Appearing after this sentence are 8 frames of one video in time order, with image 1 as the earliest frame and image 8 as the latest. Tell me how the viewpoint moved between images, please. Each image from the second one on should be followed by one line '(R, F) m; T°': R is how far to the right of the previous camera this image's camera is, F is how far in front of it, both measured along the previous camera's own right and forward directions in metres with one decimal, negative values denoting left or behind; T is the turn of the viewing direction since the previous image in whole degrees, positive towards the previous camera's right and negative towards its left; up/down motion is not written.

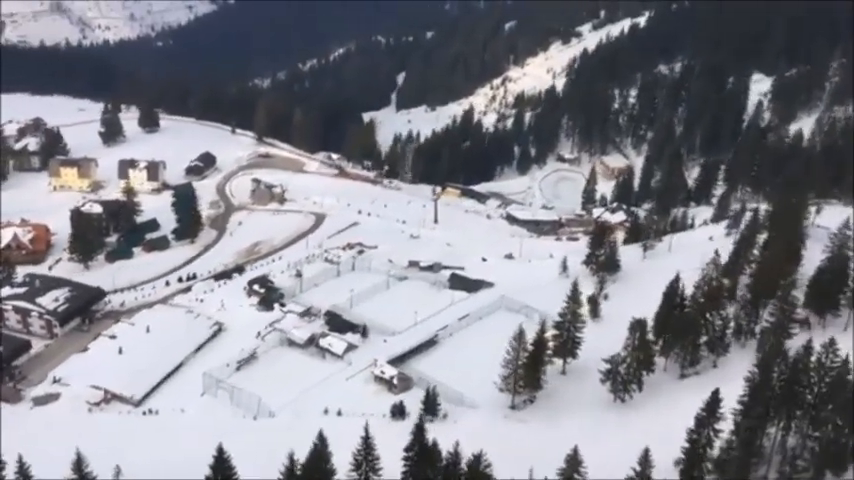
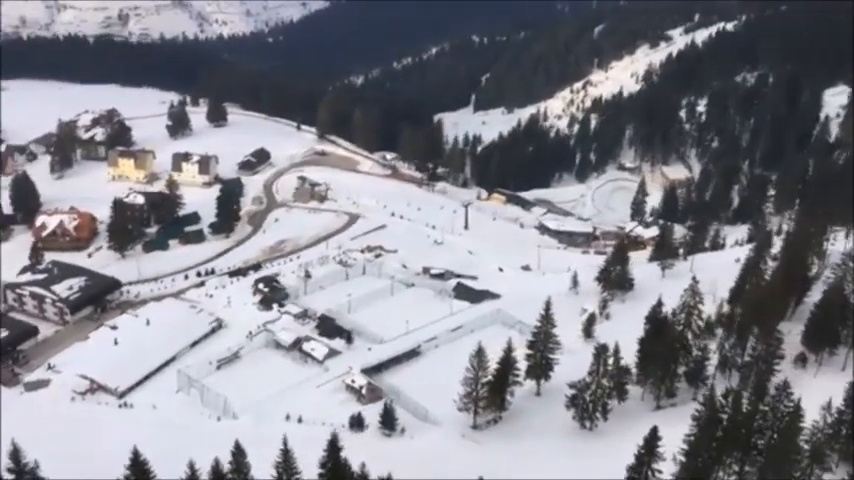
(+4.4, +1.1) m; -7°
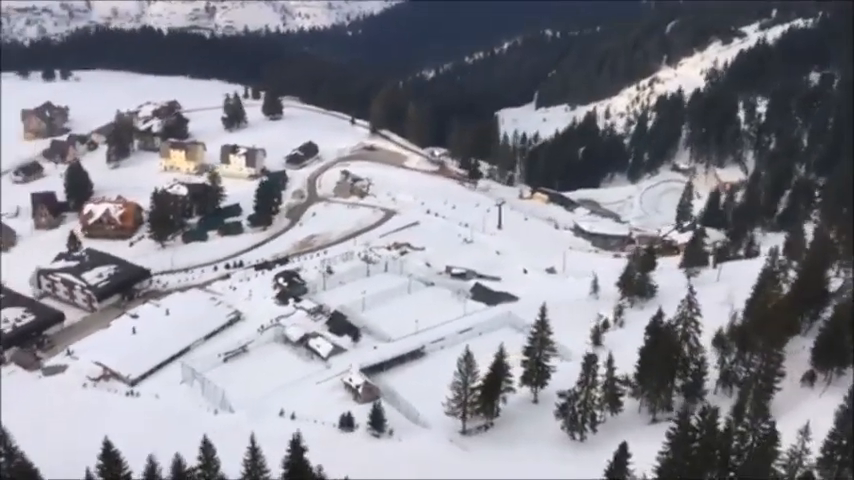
(+2.7, +0.5) m; -5°
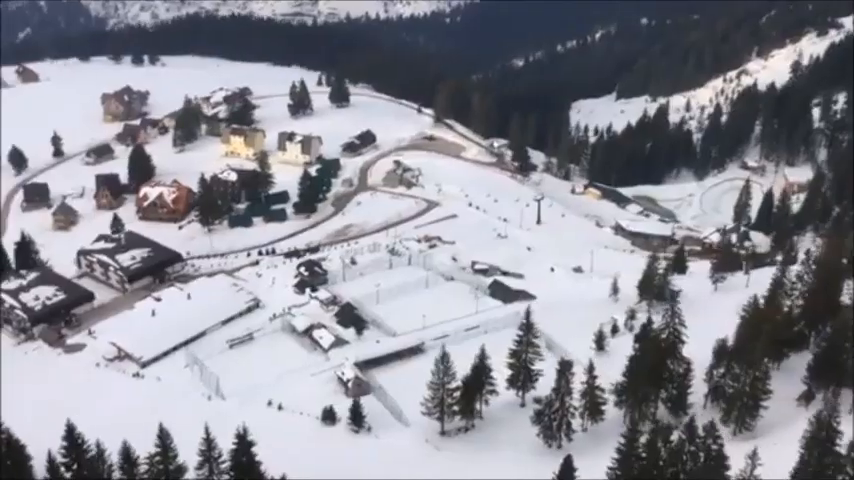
(+3.5, +0.7) m; -6°
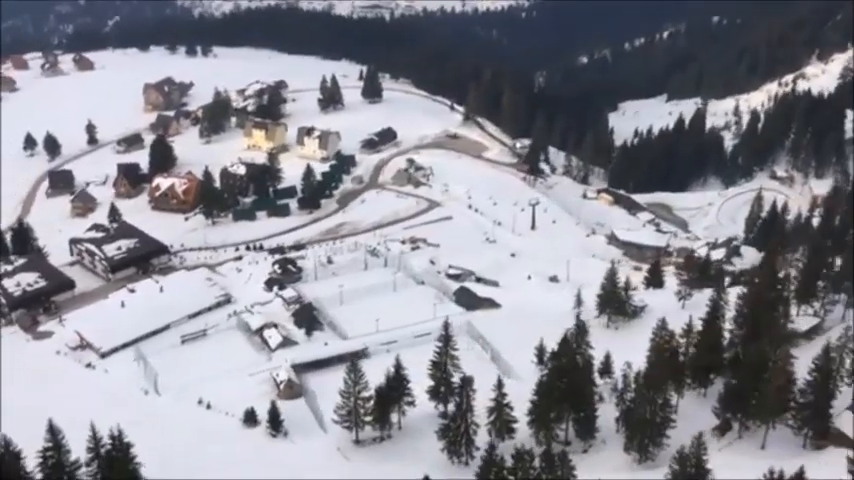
(+4.7, +0.7) m; -5°
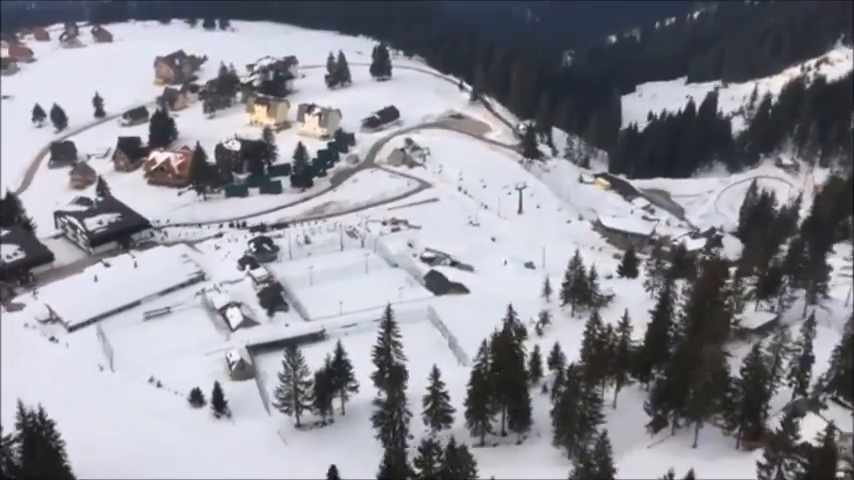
(+2.6, +0.4) m; -2°
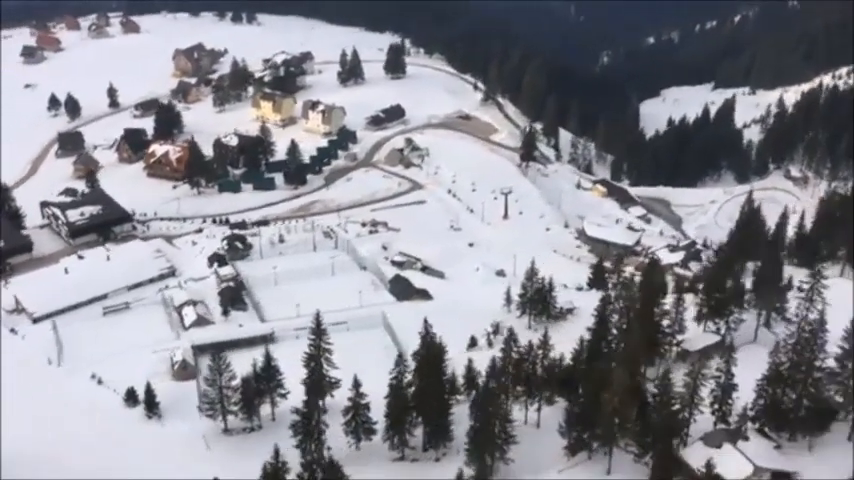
(+3.2, +0.6) m; -3°
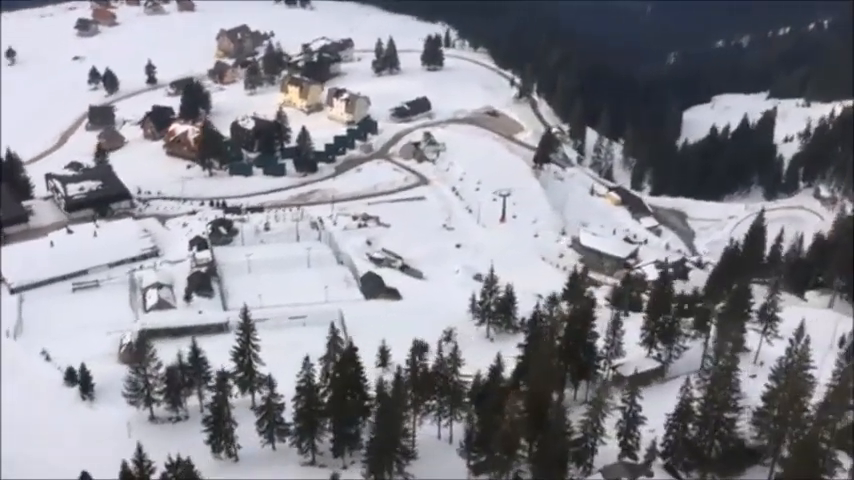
(+3.7, +0.8) m; -4°
